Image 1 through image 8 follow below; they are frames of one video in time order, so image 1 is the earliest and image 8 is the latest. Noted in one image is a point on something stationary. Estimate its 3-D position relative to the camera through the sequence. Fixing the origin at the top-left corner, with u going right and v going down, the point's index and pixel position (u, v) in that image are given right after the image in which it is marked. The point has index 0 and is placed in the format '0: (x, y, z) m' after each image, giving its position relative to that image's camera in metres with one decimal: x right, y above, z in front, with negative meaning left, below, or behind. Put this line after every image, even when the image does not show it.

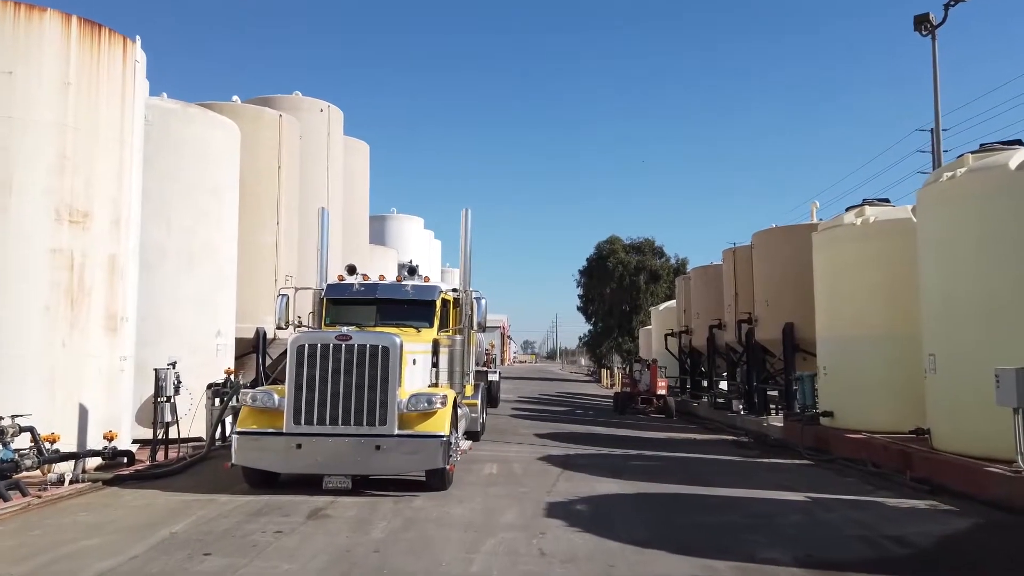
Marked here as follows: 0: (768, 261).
0: (+6.5, +0.7, +19.3) m
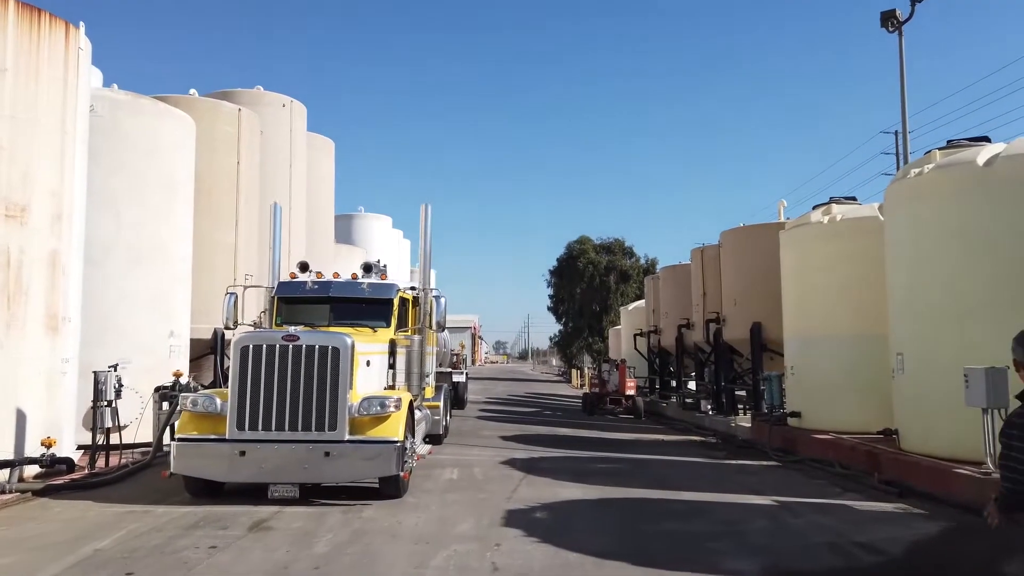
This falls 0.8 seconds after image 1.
0: (+5.6, +0.7, +19.1) m
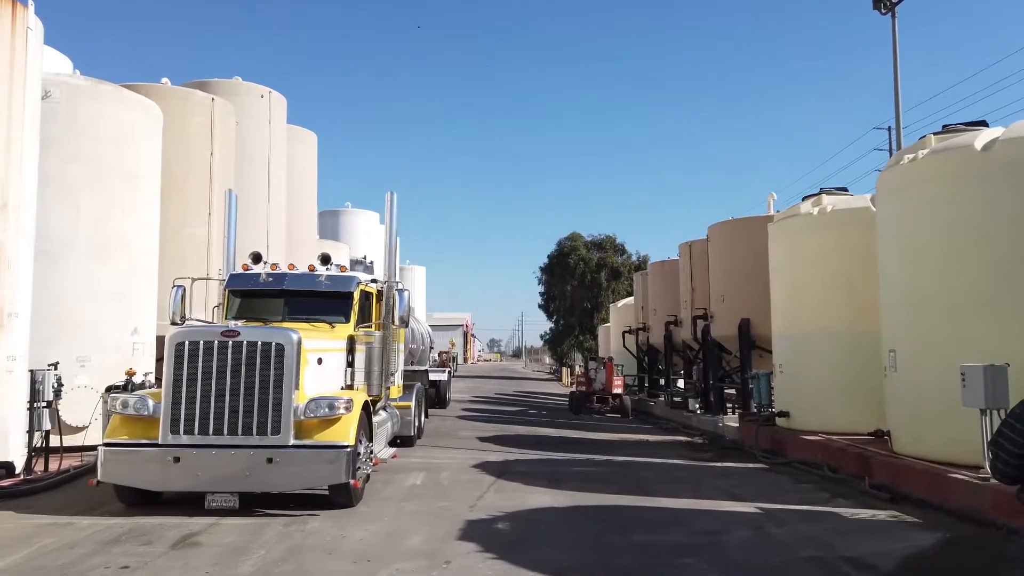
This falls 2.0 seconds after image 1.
0: (+5.2, +0.8, +18.5) m
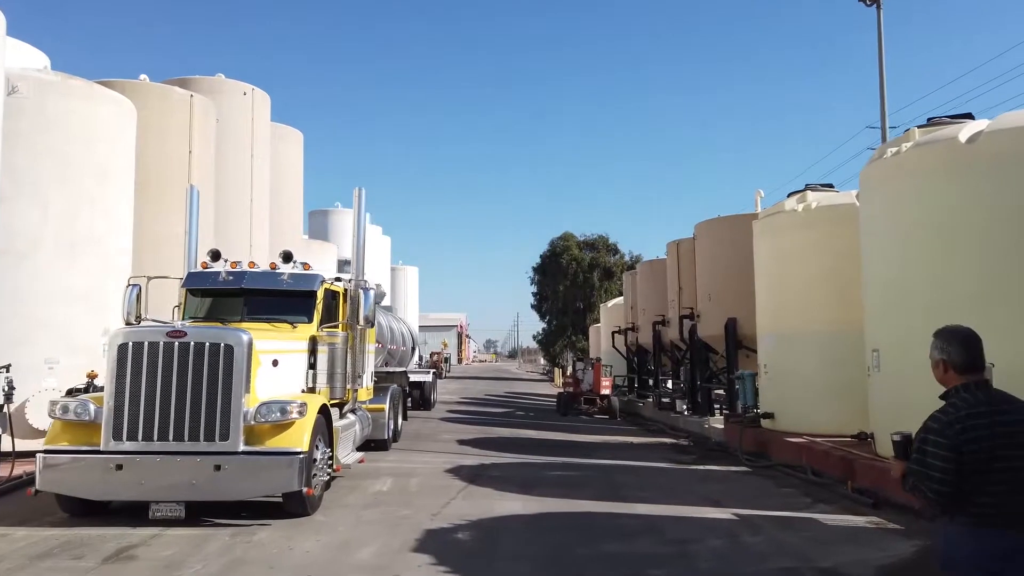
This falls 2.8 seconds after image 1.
0: (+4.8, +0.8, +18.2) m
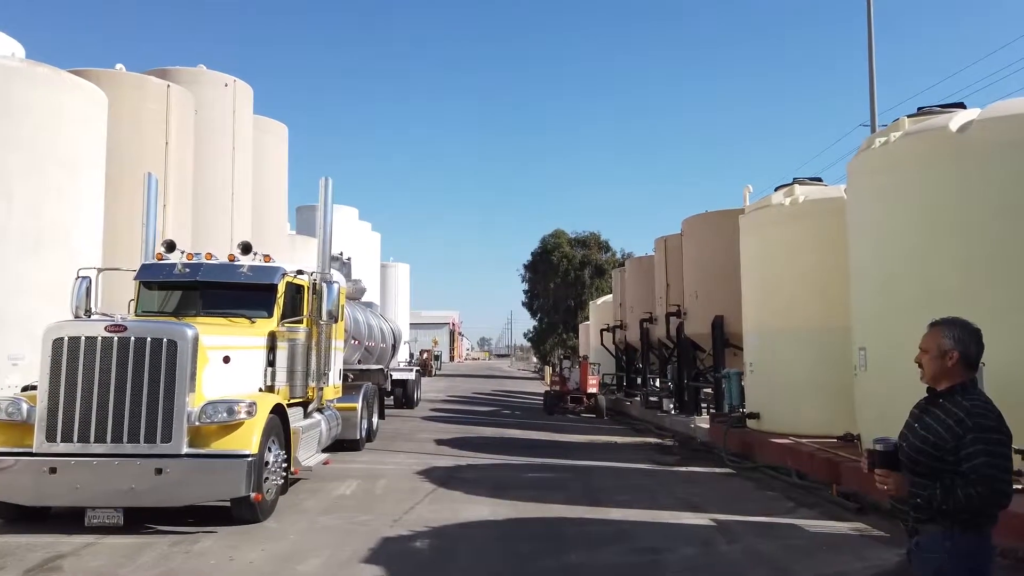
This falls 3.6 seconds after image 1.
0: (+4.4, +0.9, +17.8) m
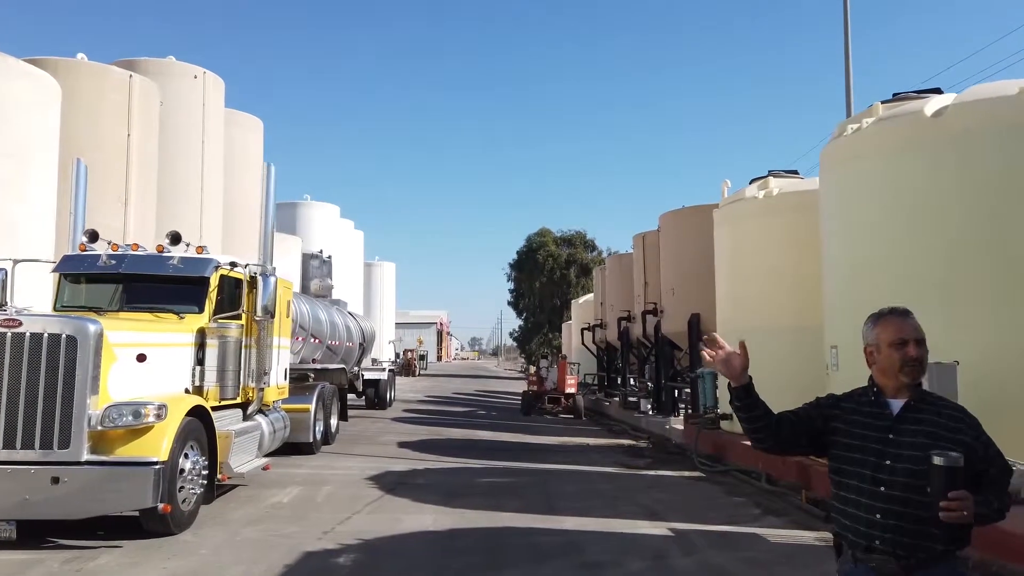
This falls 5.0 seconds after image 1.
0: (+3.7, +1.0, +17.4) m
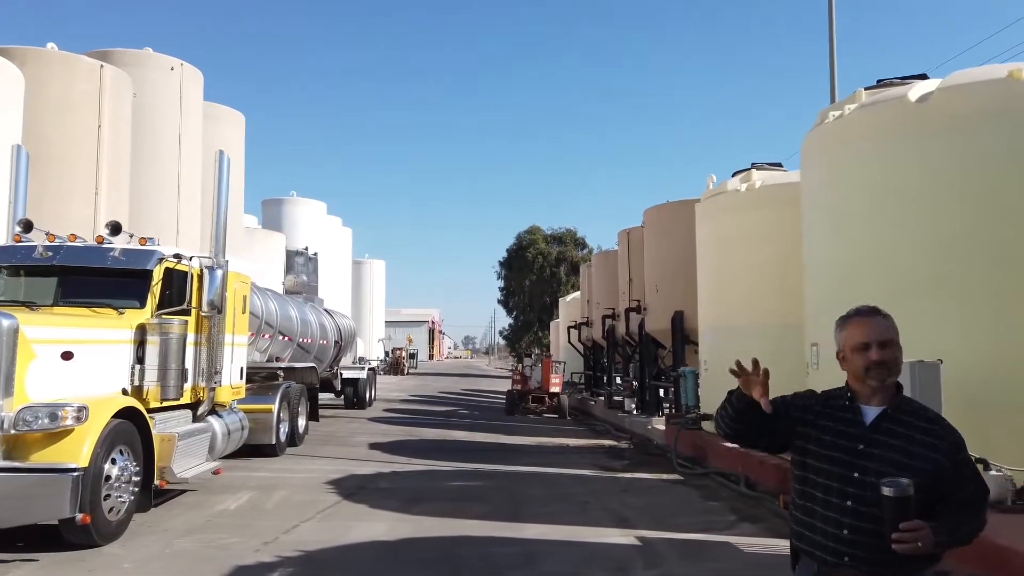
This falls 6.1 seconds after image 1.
0: (+3.2, +1.0, +16.9) m
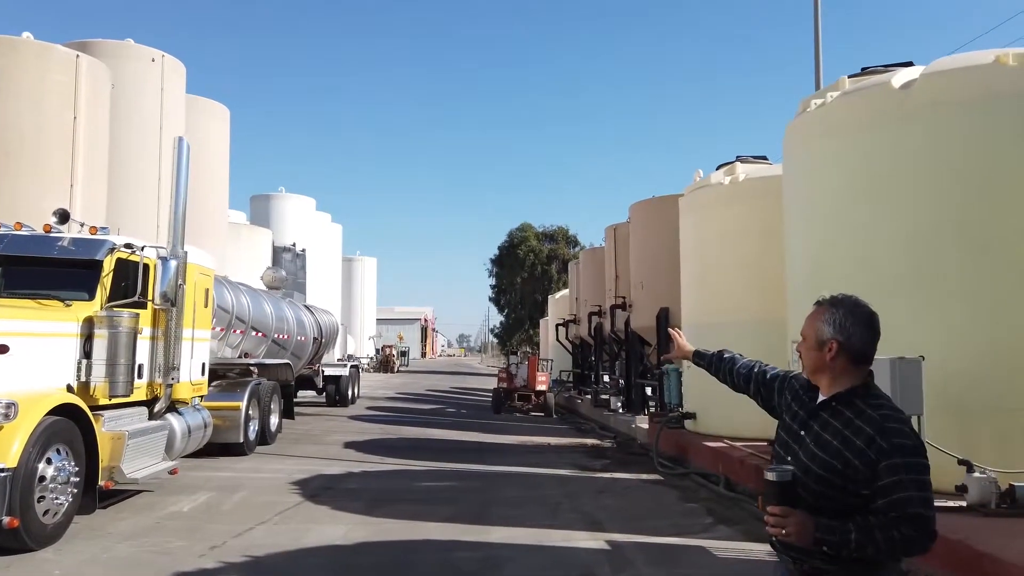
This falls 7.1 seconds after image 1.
0: (+2.9, +1.1, +16.7) m
